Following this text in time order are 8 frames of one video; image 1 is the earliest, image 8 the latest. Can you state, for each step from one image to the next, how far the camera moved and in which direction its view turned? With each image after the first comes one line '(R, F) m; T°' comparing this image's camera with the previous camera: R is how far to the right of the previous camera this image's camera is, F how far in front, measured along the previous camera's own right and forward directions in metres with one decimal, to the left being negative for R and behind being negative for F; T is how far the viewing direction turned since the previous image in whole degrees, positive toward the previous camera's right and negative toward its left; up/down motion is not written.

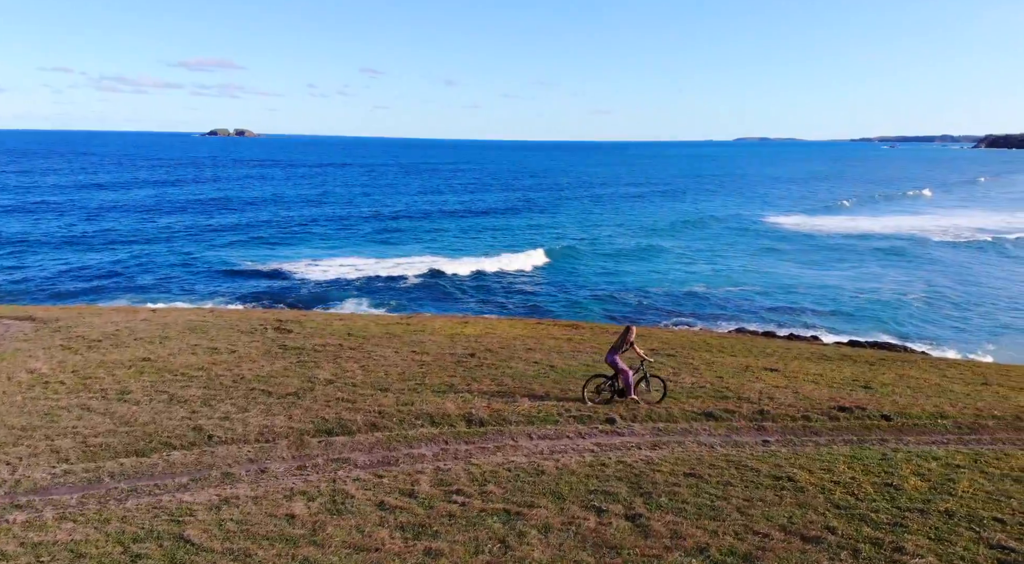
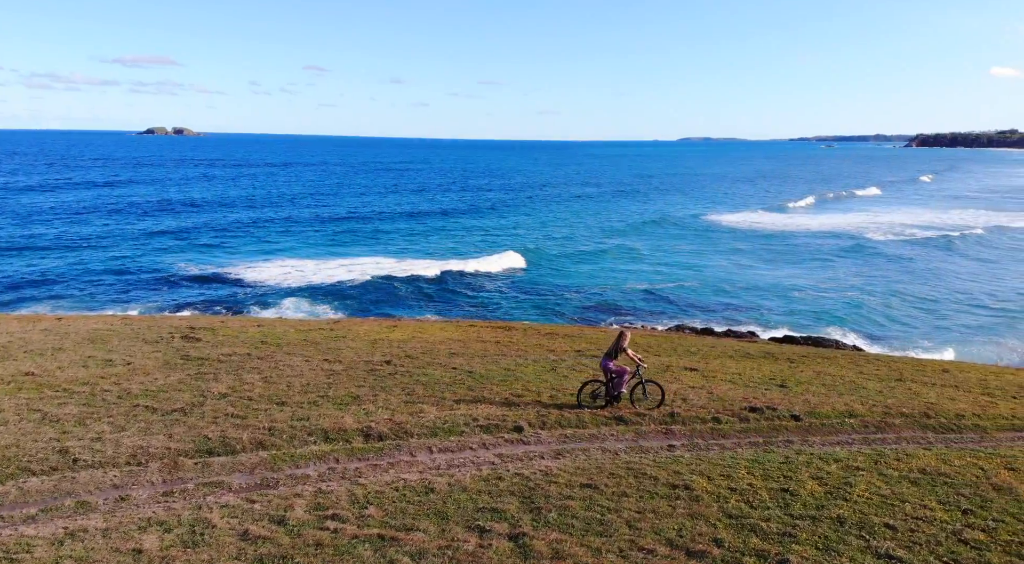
(+1.0, +0.6) m; +4°
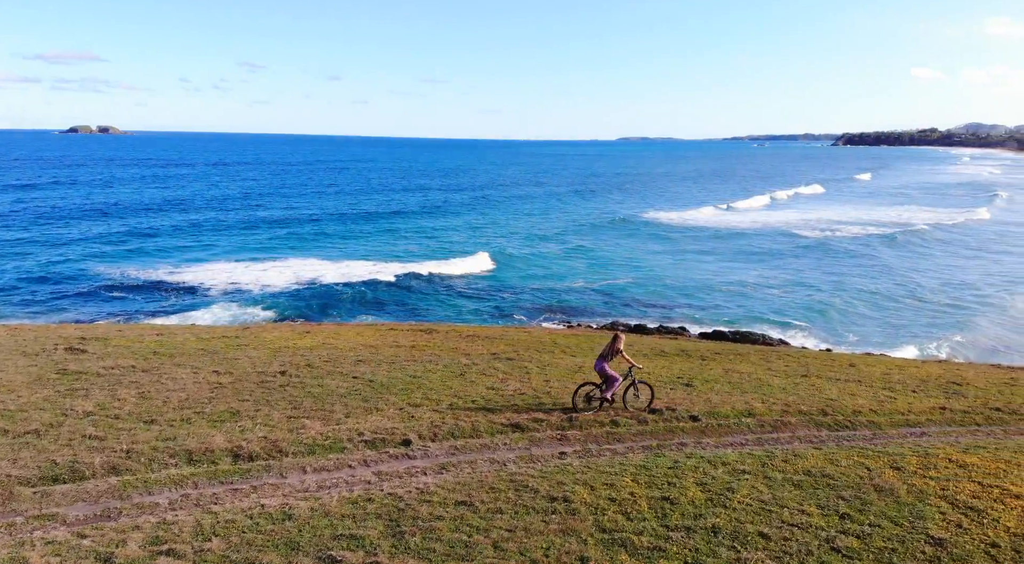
(+1.2, +0.6) m; +4°
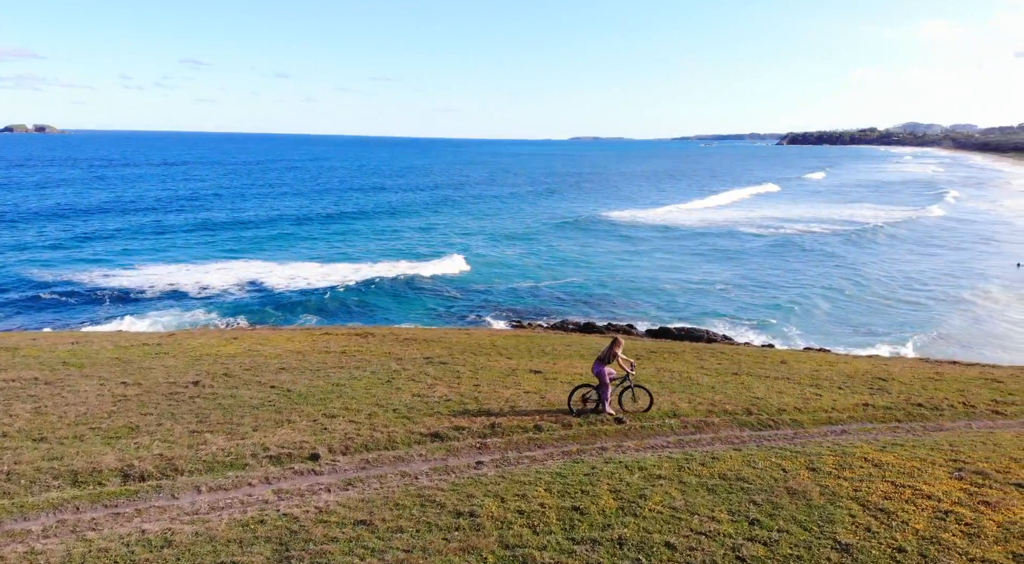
(+0.8, +0.4) m; +3°
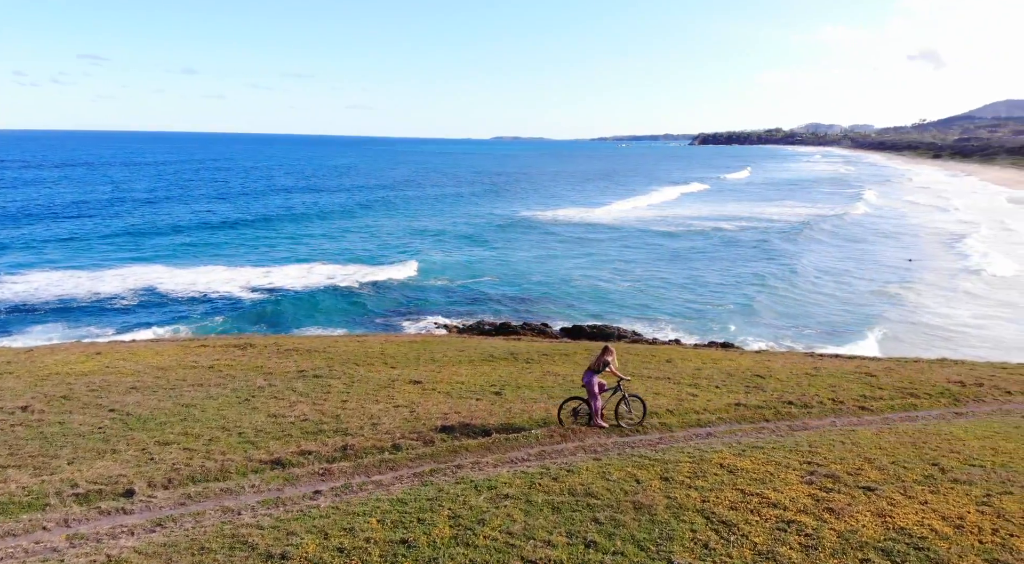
(+1.4, +0.7) m; +6°
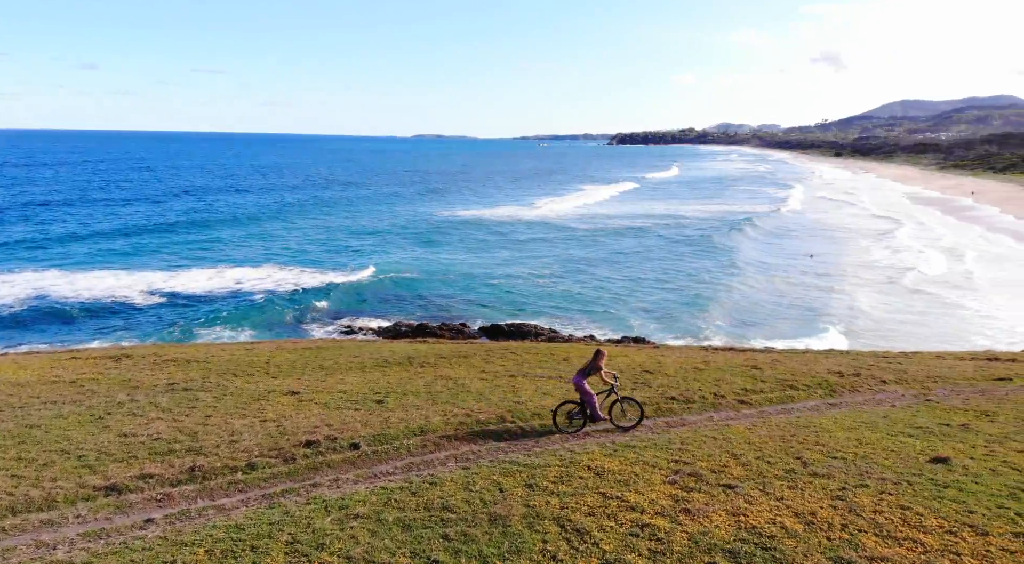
(+1.1, +0.4) m; +6°
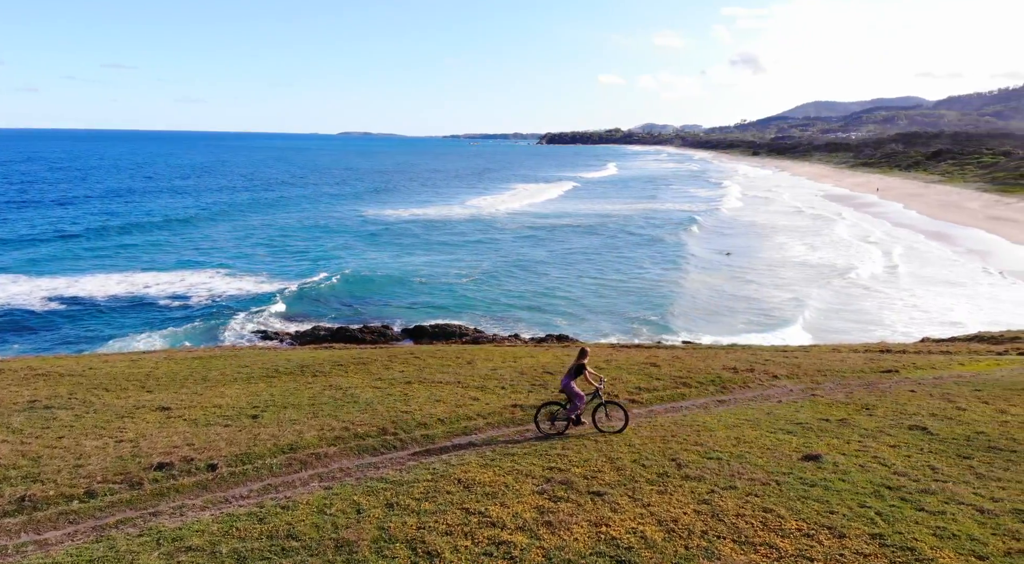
(+1.1, +0.4) m; +5°
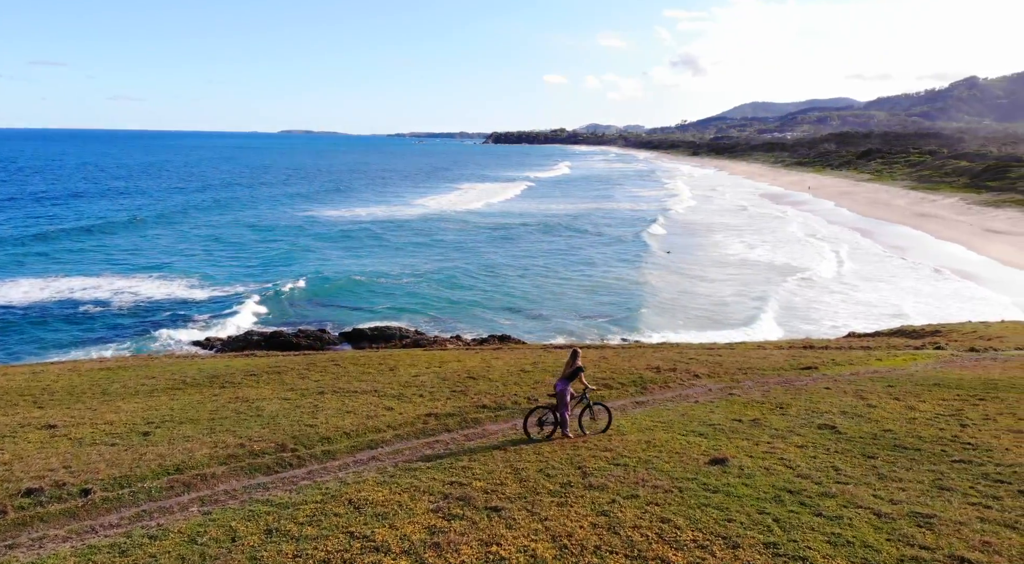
(+0.8, +0.4) m; +4°
